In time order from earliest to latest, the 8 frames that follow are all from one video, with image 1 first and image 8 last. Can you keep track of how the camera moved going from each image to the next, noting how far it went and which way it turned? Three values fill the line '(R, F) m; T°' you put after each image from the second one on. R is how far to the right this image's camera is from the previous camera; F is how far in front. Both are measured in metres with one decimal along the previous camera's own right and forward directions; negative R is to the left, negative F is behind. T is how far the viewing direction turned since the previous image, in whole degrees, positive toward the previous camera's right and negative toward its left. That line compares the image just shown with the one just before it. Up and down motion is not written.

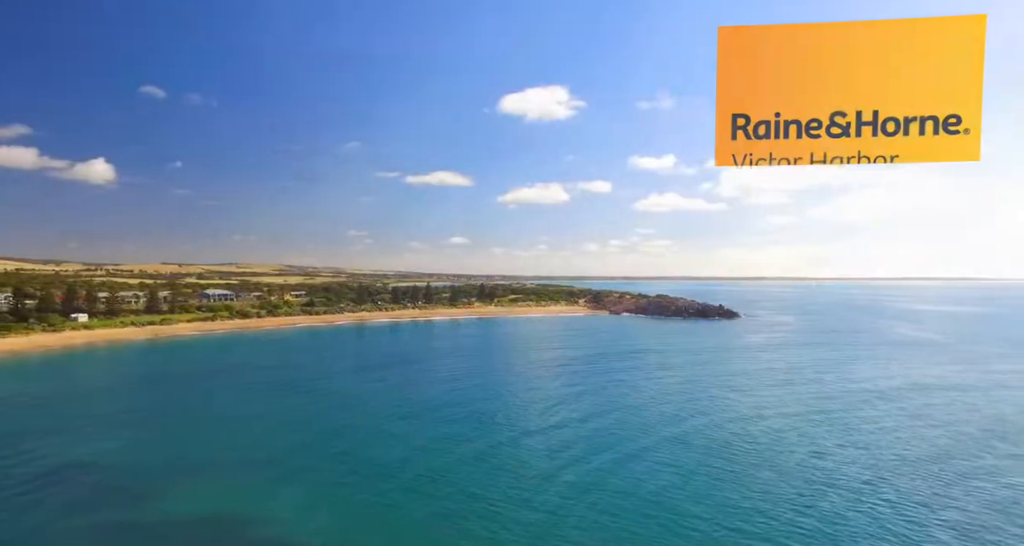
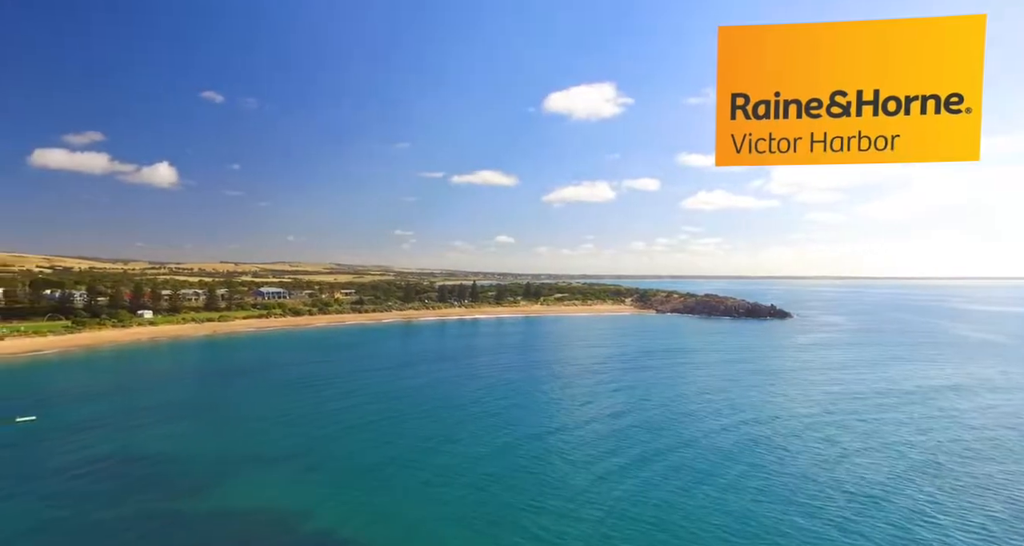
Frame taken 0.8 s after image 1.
(+0.3, +0.9) m; -5°
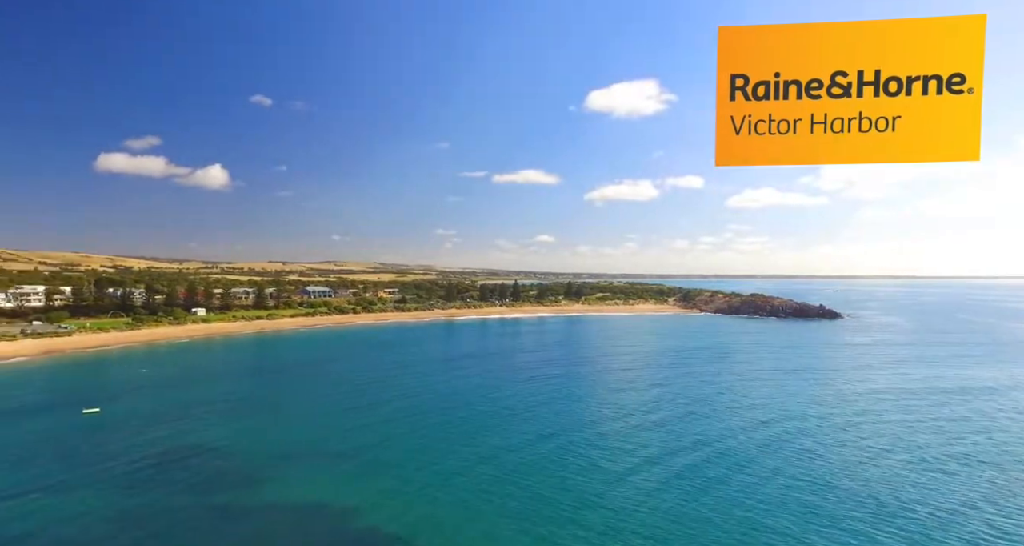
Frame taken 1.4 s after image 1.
(-0.2, +1.6) m; -5°
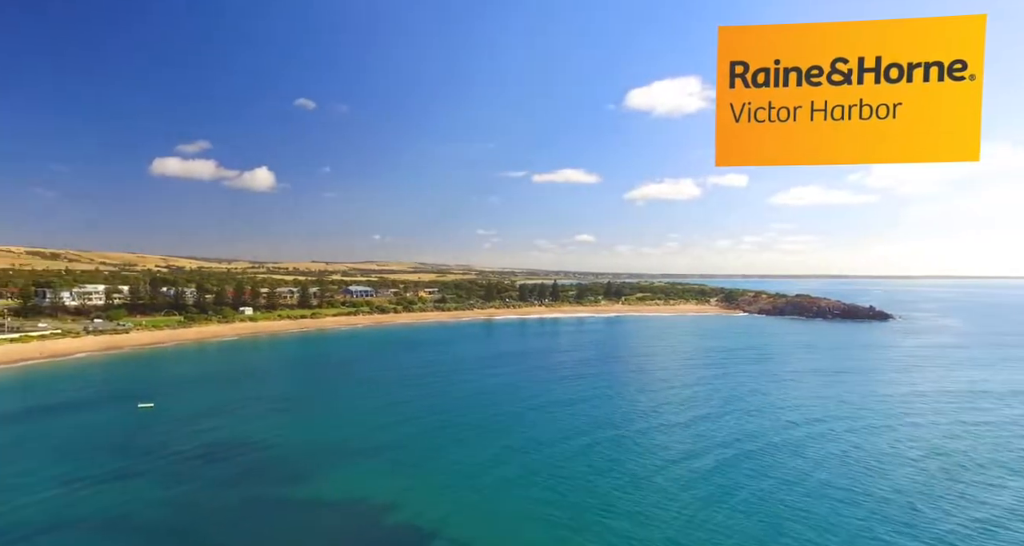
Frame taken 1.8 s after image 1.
(-0.2, +1.4) m; -5°
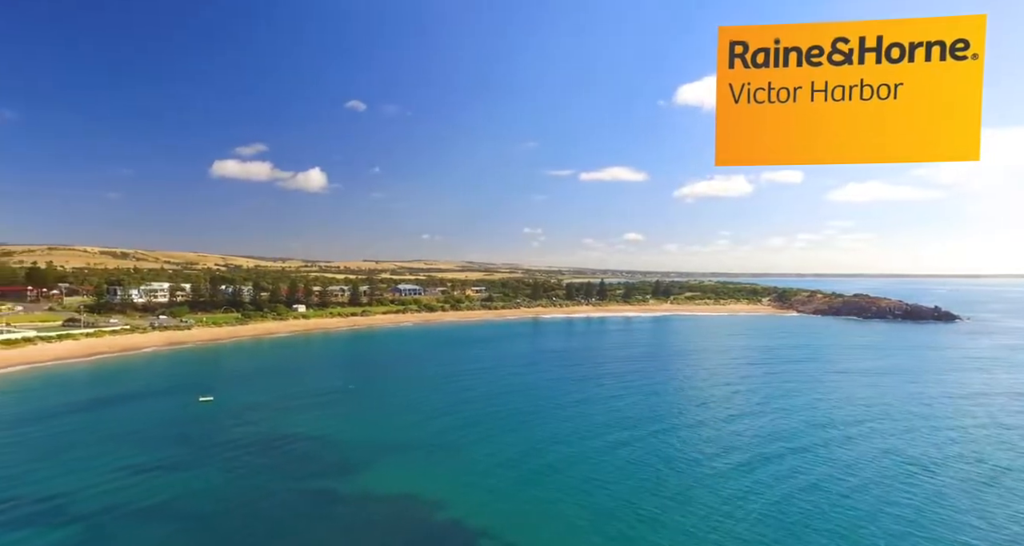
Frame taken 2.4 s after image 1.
(-0.2, +1.4) m; -5°
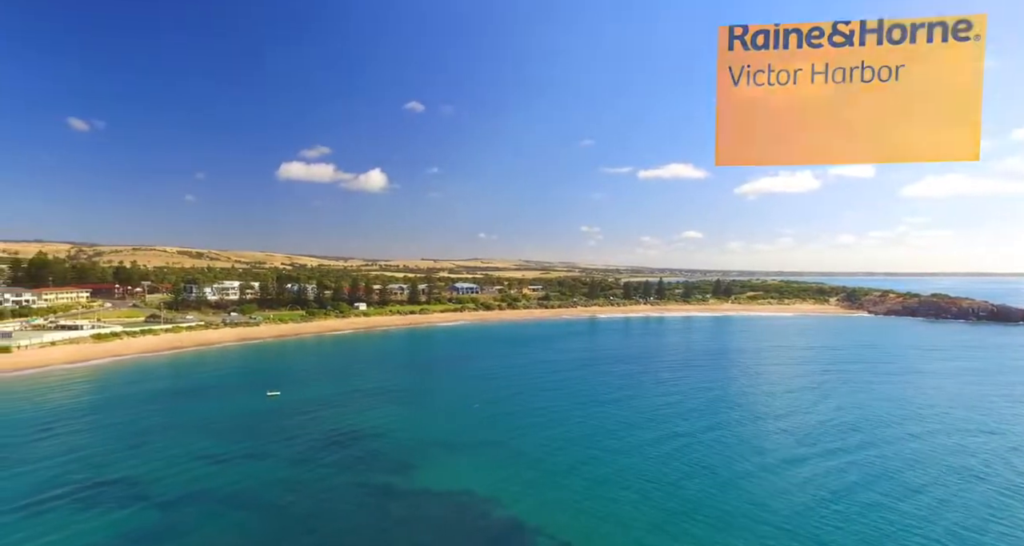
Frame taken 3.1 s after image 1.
(-0.2, +1.6) m; -6°
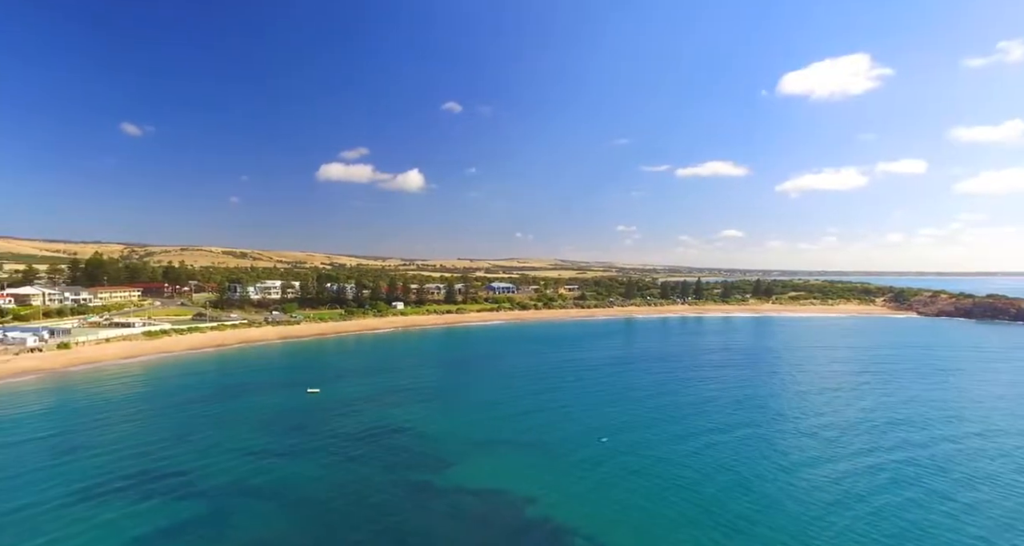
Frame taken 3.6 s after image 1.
(-0.1, +1.0) m; -4°
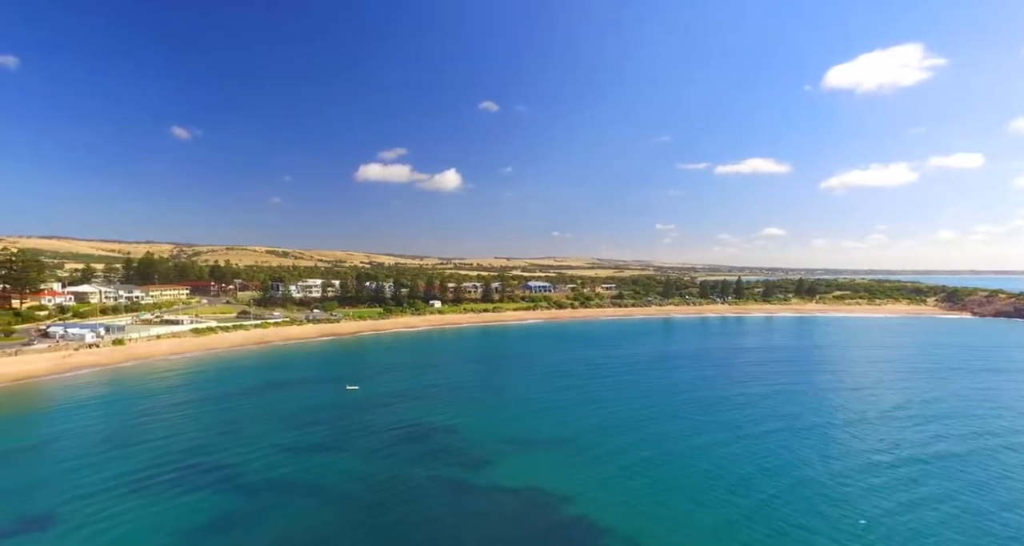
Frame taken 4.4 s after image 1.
(-0.1, +0.9) m; -4°
